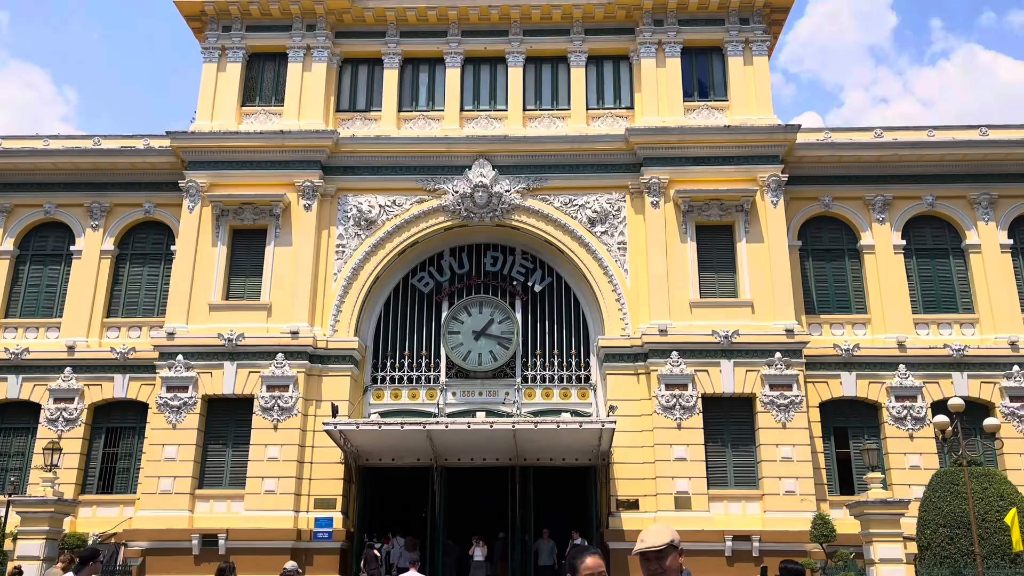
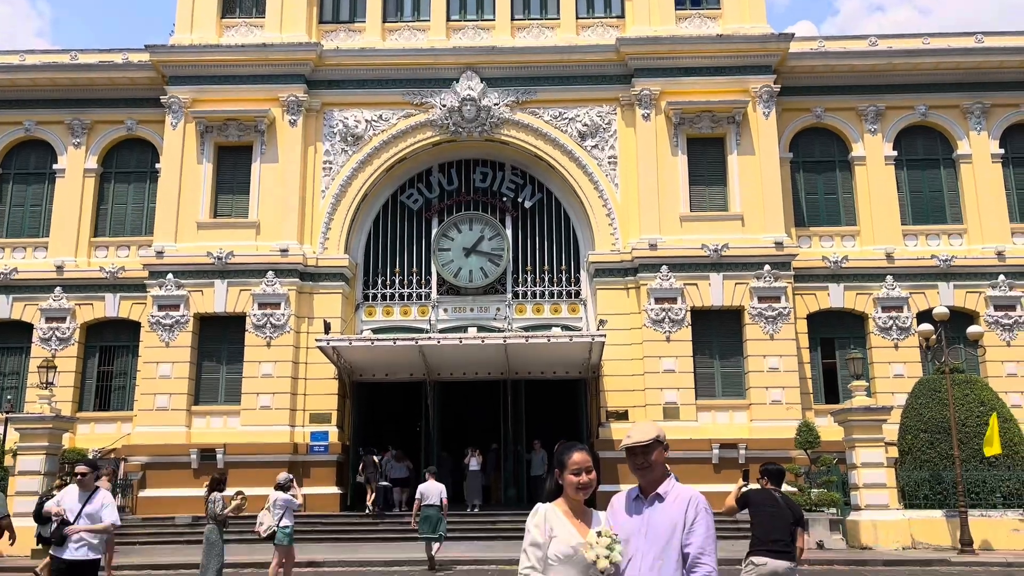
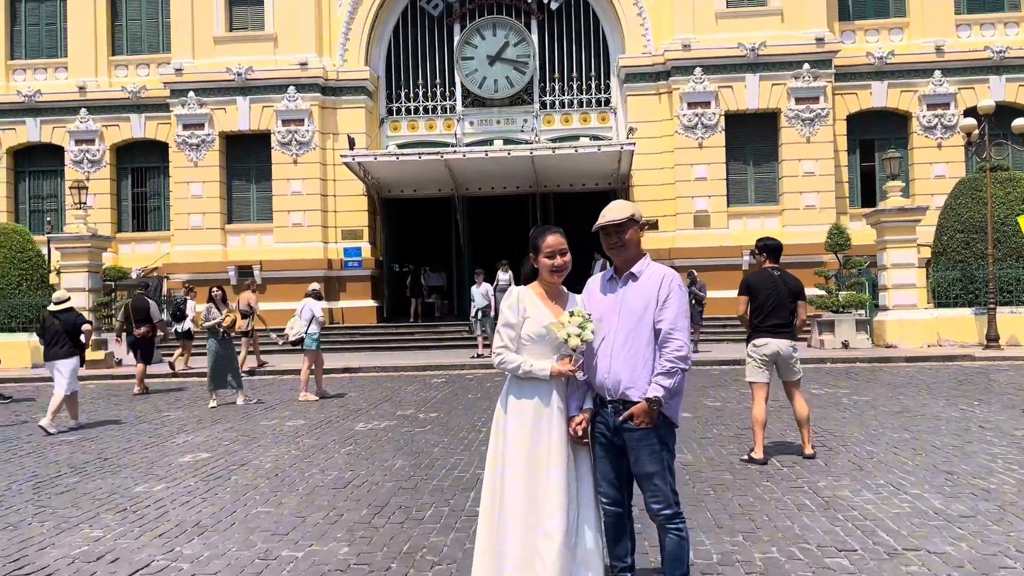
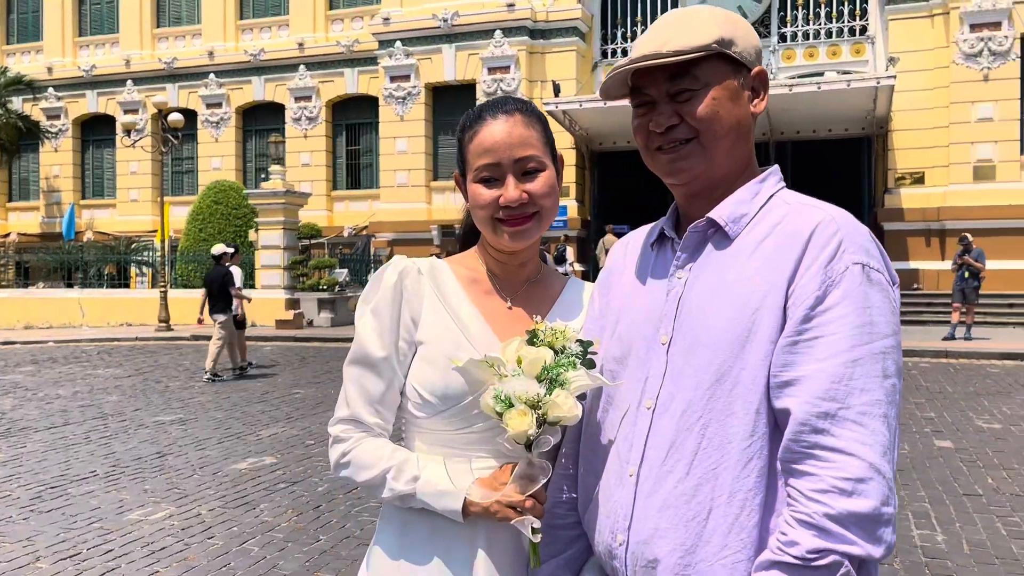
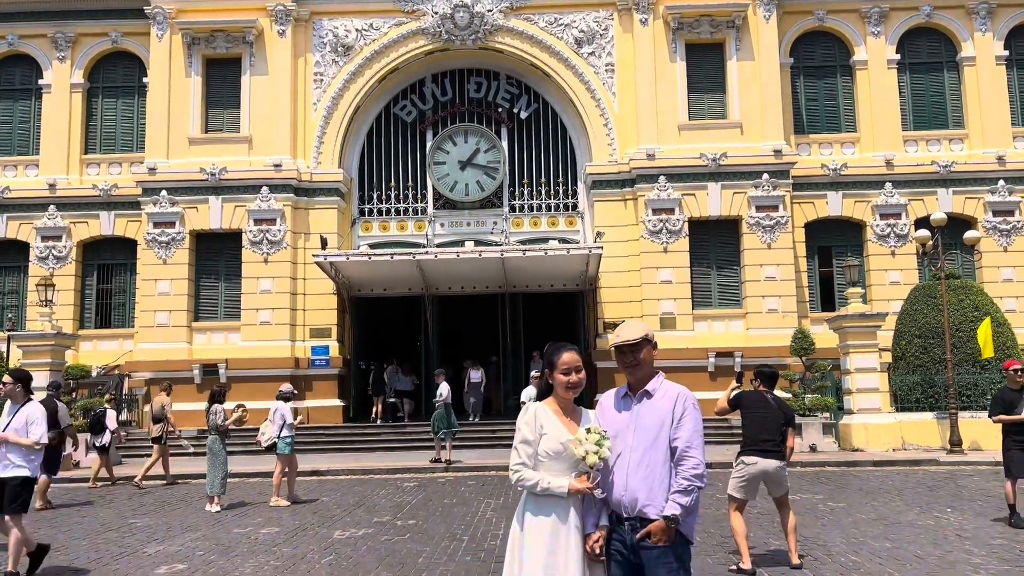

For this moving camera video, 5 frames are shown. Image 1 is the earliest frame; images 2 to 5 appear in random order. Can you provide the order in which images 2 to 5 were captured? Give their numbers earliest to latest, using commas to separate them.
2, 5, 3, 4
